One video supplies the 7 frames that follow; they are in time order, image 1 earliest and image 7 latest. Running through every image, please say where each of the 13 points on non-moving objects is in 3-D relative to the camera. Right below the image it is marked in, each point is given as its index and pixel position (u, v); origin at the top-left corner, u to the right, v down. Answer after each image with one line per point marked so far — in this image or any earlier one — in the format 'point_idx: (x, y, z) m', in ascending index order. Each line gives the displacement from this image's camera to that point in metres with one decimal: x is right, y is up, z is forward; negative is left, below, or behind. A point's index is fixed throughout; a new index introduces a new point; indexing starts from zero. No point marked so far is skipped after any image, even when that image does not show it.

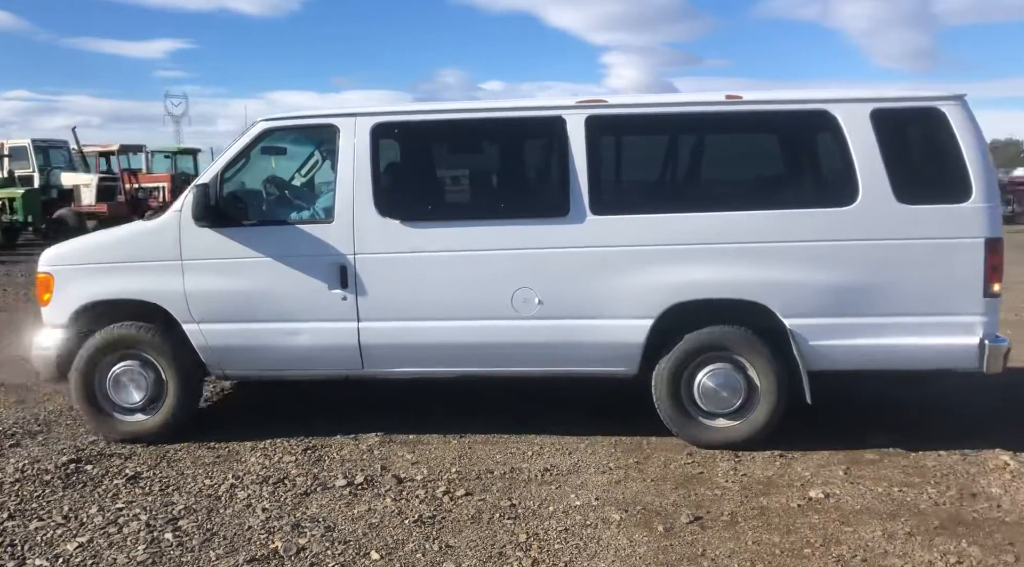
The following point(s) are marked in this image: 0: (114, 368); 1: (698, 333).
0: (-2.5, -0.5, +4.9) m
1: (+1.2, -0.3, +4.8) m
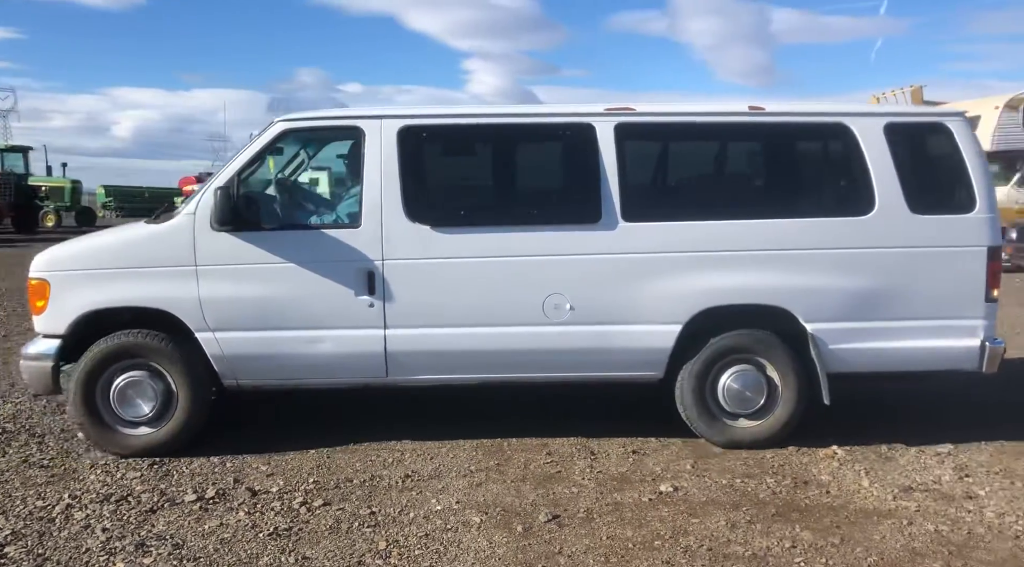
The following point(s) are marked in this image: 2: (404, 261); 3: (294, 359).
0: (-2.3, -0.6, +4.6) m
1: (+1.3, -0.3, +4.9) m
2: (-0.6, +0.1, +4.6) m
3: (-1.3, -0.4, +4.7) m
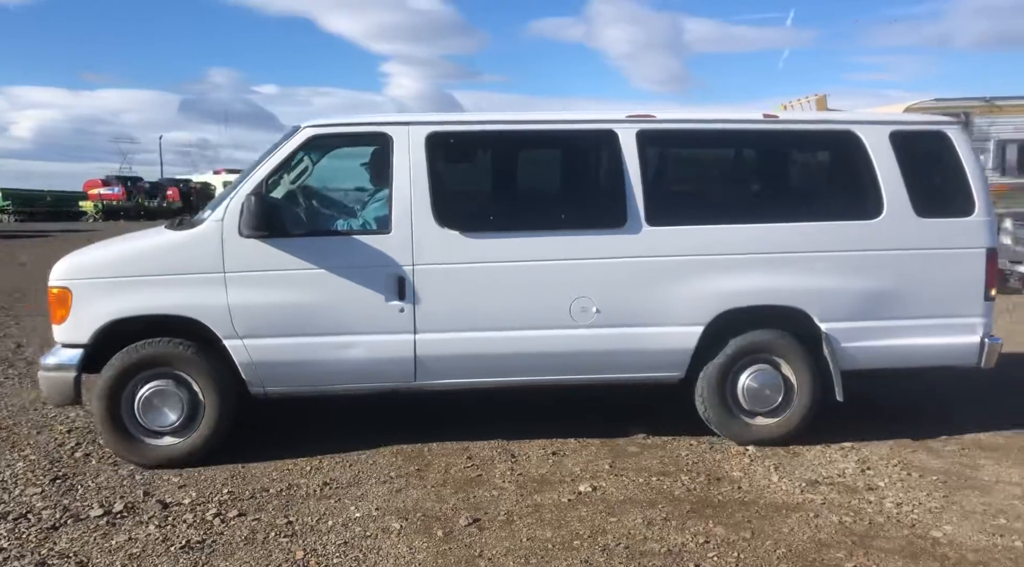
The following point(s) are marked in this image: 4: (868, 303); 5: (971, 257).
0: (-2.1, -0.6, +4.5) m
1: (+1.5, -0.4, +5.1) m
2: (-0.5, +0.1, +4.7) m
3: (-1.1, -0.5, +4.6) m
4: (+2.3, -0.1, +5.1) m
5: (+3.0, +0.2, +5.1) m
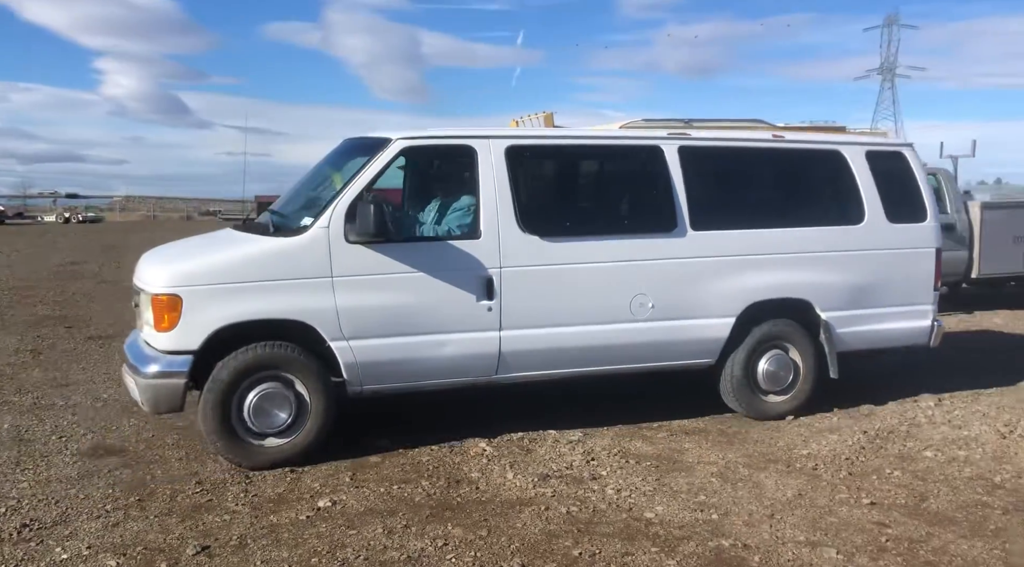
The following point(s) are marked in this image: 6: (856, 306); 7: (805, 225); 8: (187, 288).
0: (-1.5, -0.6, +4.6) m
1: (+1.9, -0.3, +5.9) m
2: (0.0, +0.1, +5.1) m
3: (-0.6, -0.5, +4.9) m
4: (+2.6, -0.1, +6.1) m
5: (+3.3, +0.2, +6.3) m
6: (+2.7, -0.2, +6.1) m
7: (+2.2, +0.4, +6.0) m
8: (-1.8, 0.0, +4.4) m
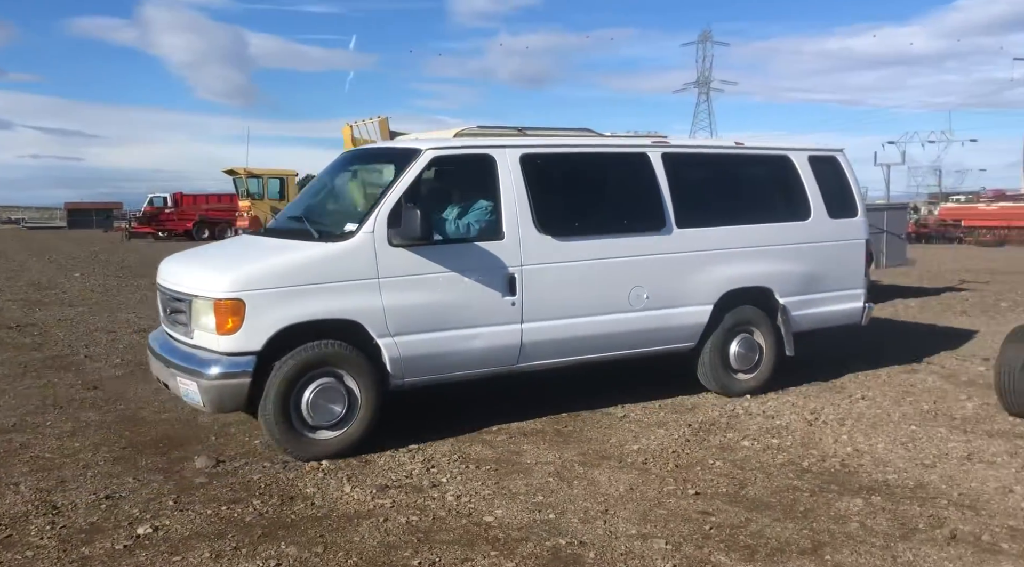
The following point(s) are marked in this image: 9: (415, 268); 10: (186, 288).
0: (-1.3, -0.7, +4.9) m
1: (+1.9, -0.2, +6.7) m
2: (+0.2, +0.1, +5.6) m
3: (-0.4, -0.5, +5.4) m
4: (+2.6, 0.0, +7.0) m
5: (+3.2, +0.3, +7.3) m
6: (+2.6, -0.1, +7.0) m
7: (+2.2, +0.5, +6.8) m
8: (-1.5, -0.1, +4.7) m
9: (-0.6, +0.1, +5.1) m
10: (-2.1, 0.0, +5.0) m
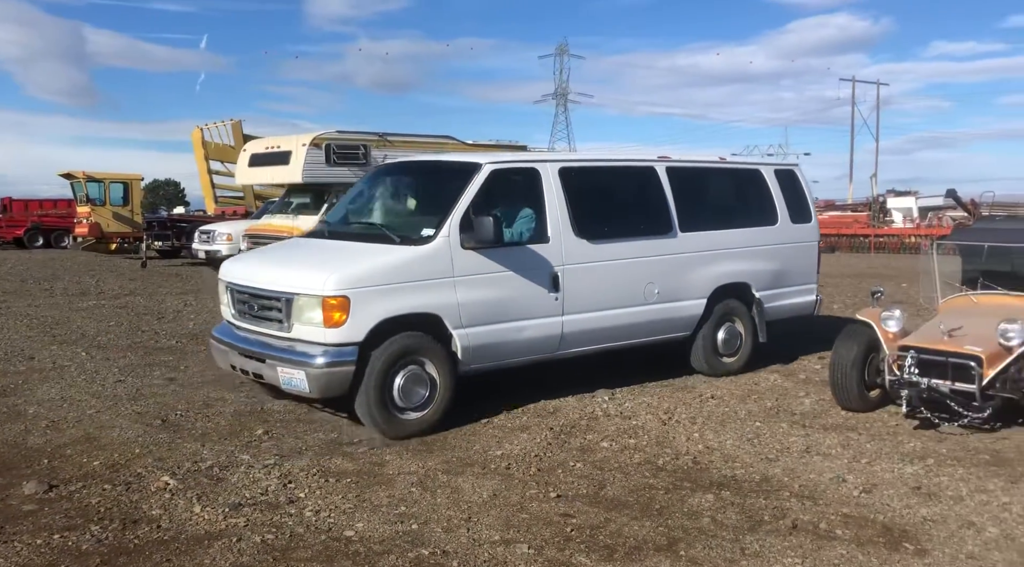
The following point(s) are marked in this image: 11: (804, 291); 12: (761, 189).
0: (-0.8, -0.6, +5.5) m
1: (+2.0, -0.2, +7.7) m
2: (+0.5, +0.1, +6.4) m
3: (0.0, -0.5, +6.1) m
4: (+2.7, +0.1, +8.1) m
5: (+3.2, +0.4, +8.5) m
6: (+2.7, 0.0, +8.2) m
7: (+2.3, +0.6, +7.9) m
8: (-1.1, 0.0, +5.2) m
9: (-0.2, +0.1, +5.9) m
10: (-1.6, 0.0, +5.5) m
11: (+3.1, -0.1, +8.5) m
12: (+2.6, +1.0, +8.2) m
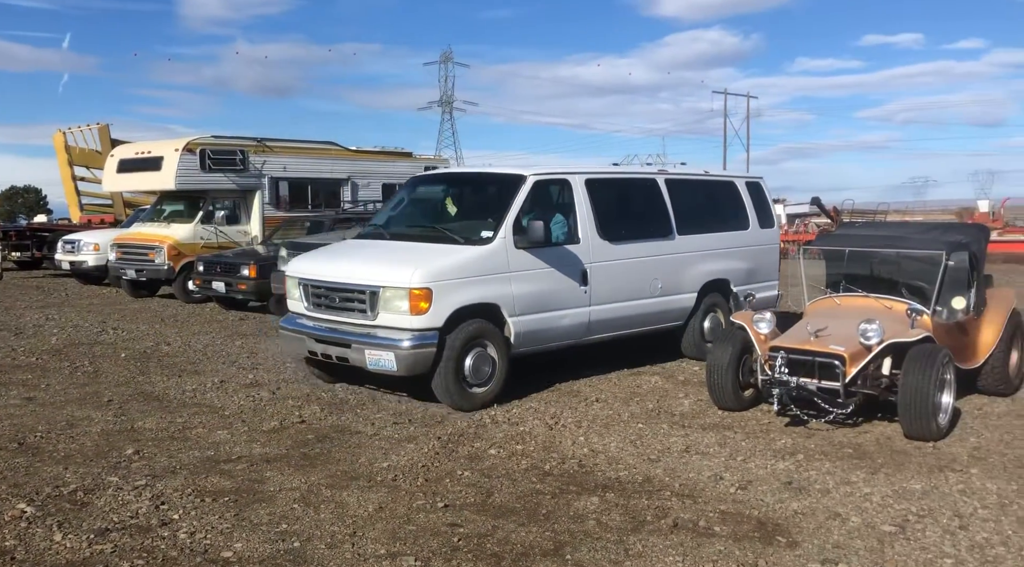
0: (-0.4, -0.6, +6.4) m
1: (+2.2, -0.2, +9.0) m
2: (+0.8, +0.2, +7.5) m
3: (+0.3, -0.4, +7.1) m
4: (+2.8, +0.1, +9.4) m
5: (+3.3, +0.4, +9.9) m
6: (+2.8, 0.0, +9.5) m
7: (+2.4, +0.6, +9.1) m
8: (-0.6, 0.0, +6.1) m
9: (+0.2, +0.2, +6.9) m
10: (-1.2, 0.0, +6.4) m
11: (+3.2, 0.0, +9.9) m
12: (+2.7, +1.0, +9.5) m
